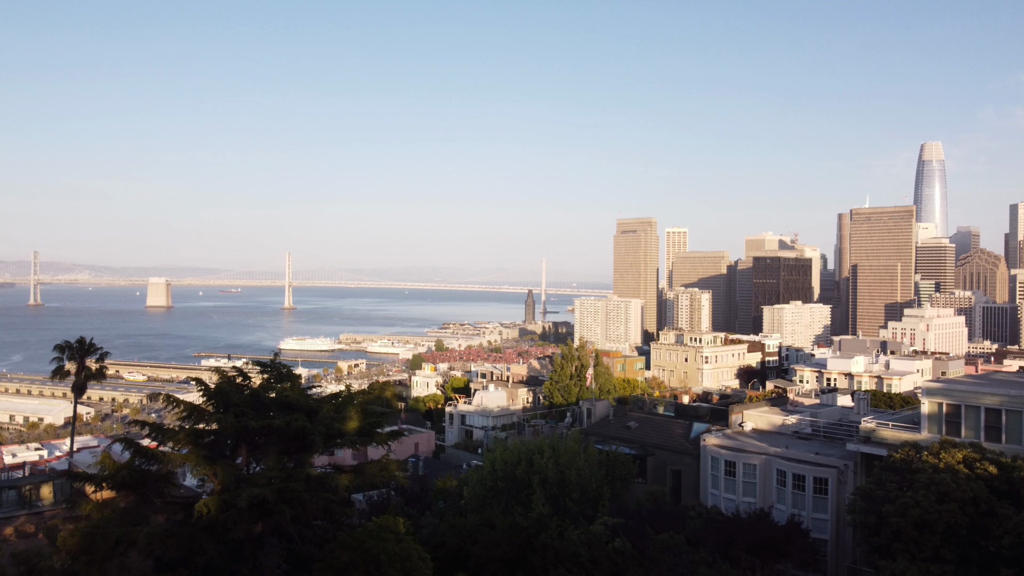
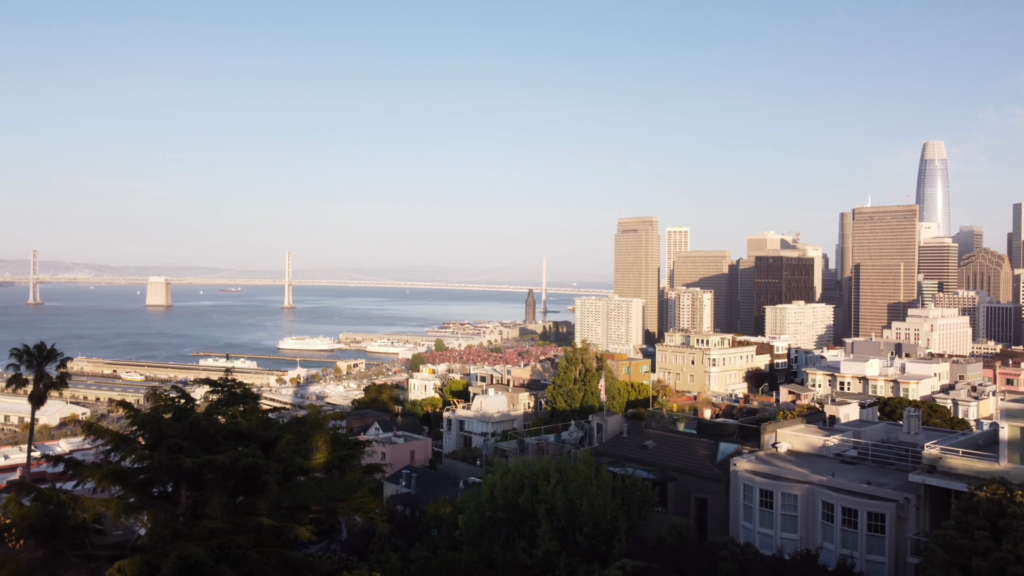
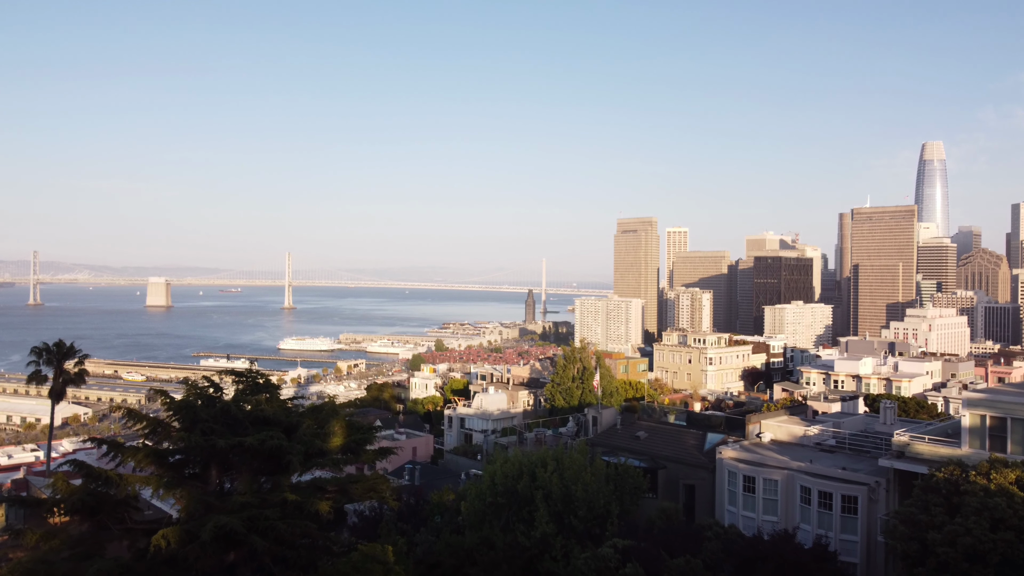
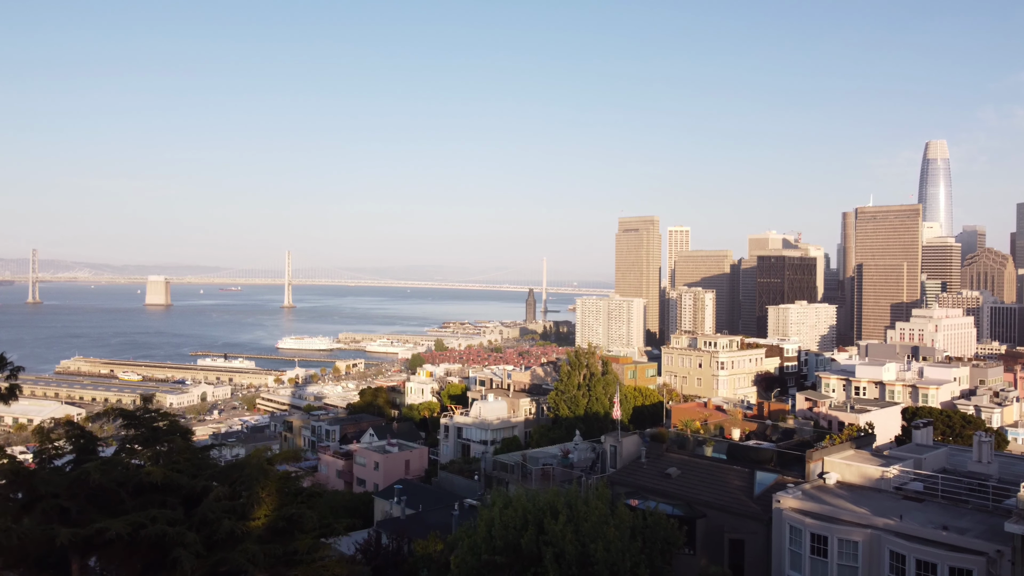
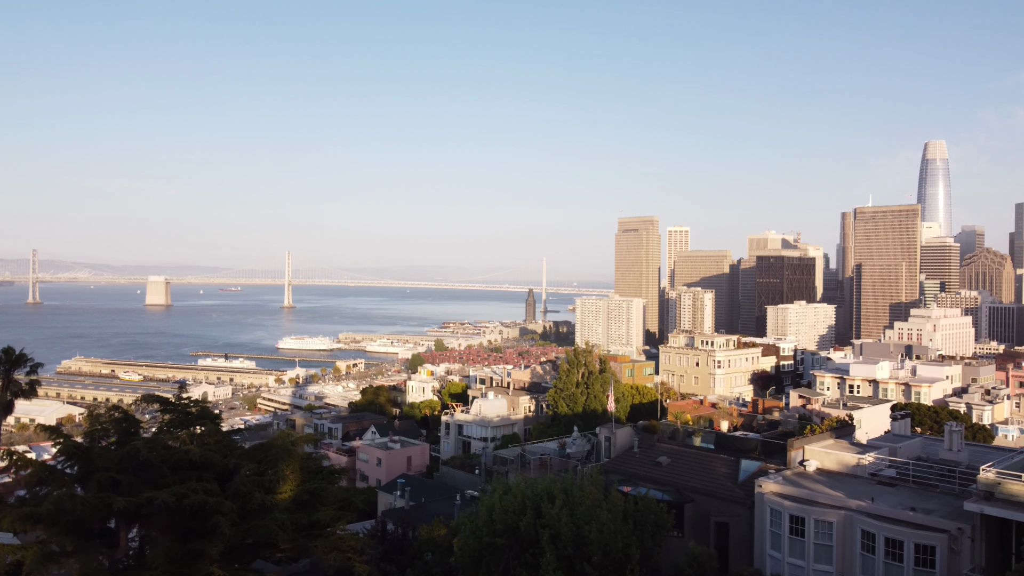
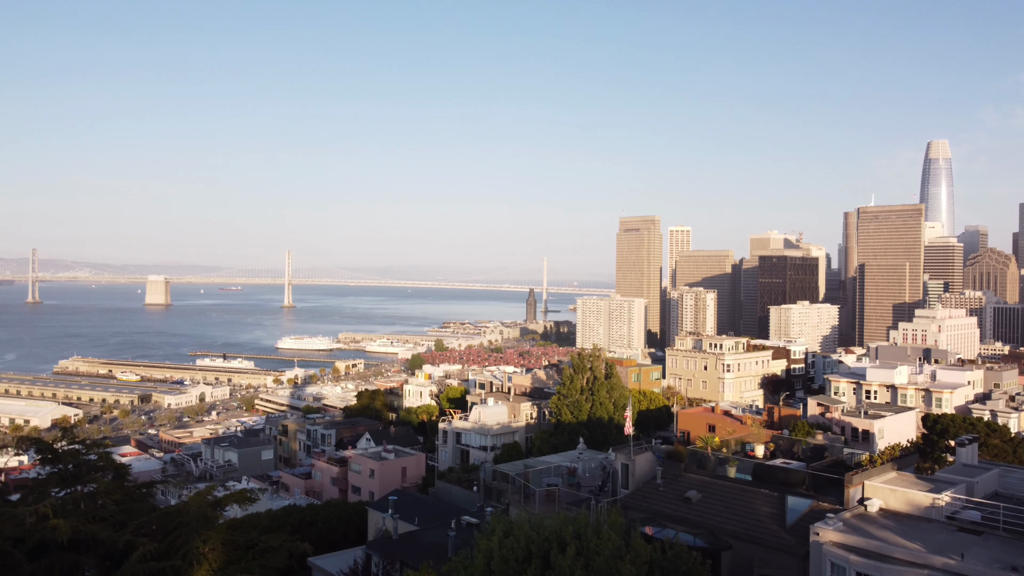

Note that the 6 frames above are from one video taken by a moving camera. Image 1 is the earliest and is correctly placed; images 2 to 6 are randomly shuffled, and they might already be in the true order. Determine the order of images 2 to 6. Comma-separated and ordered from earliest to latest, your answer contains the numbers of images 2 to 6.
3, 2, 5, 4, 6
